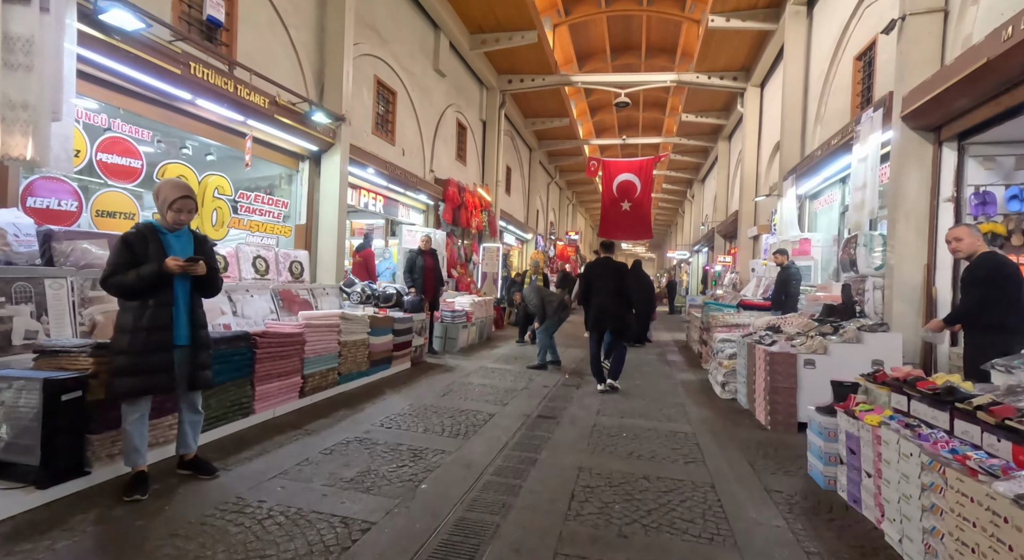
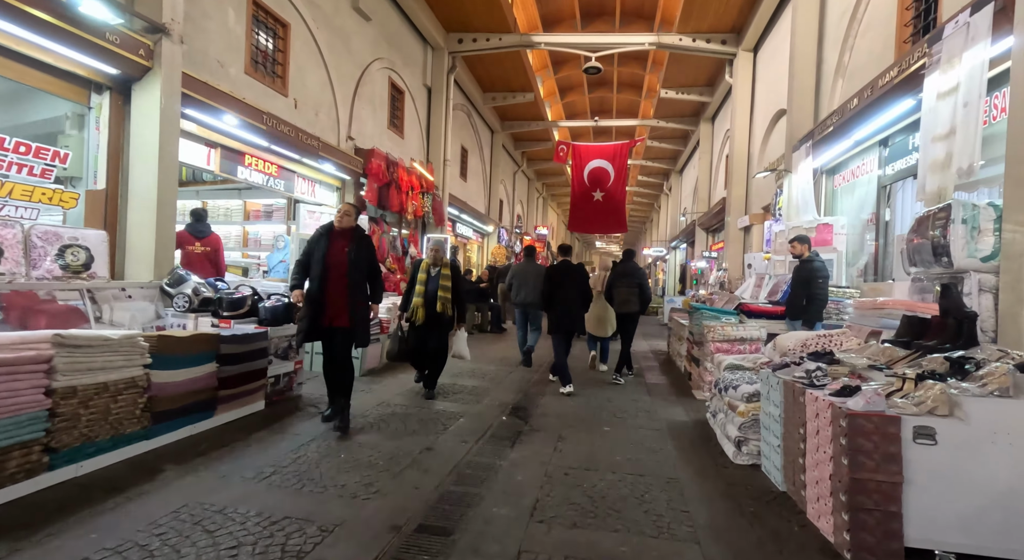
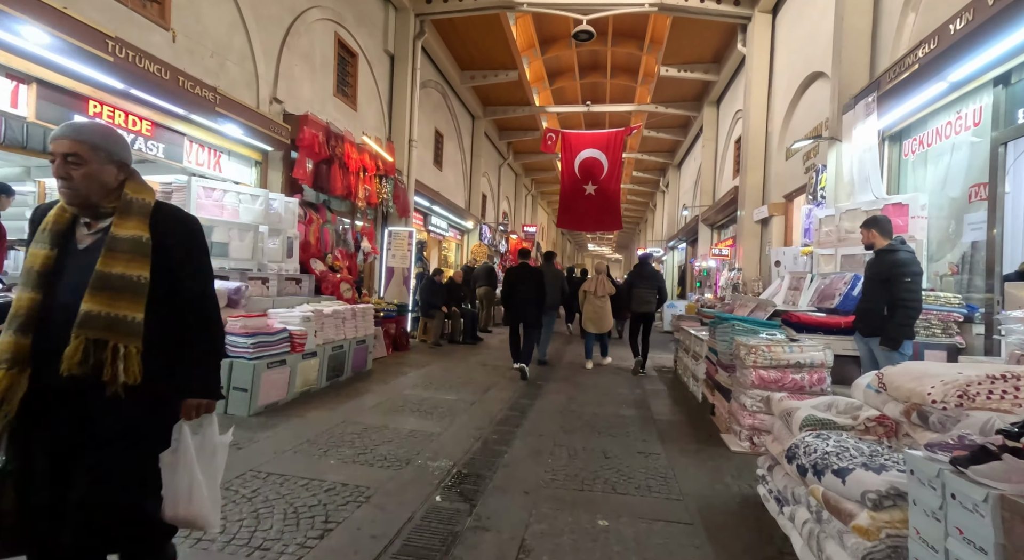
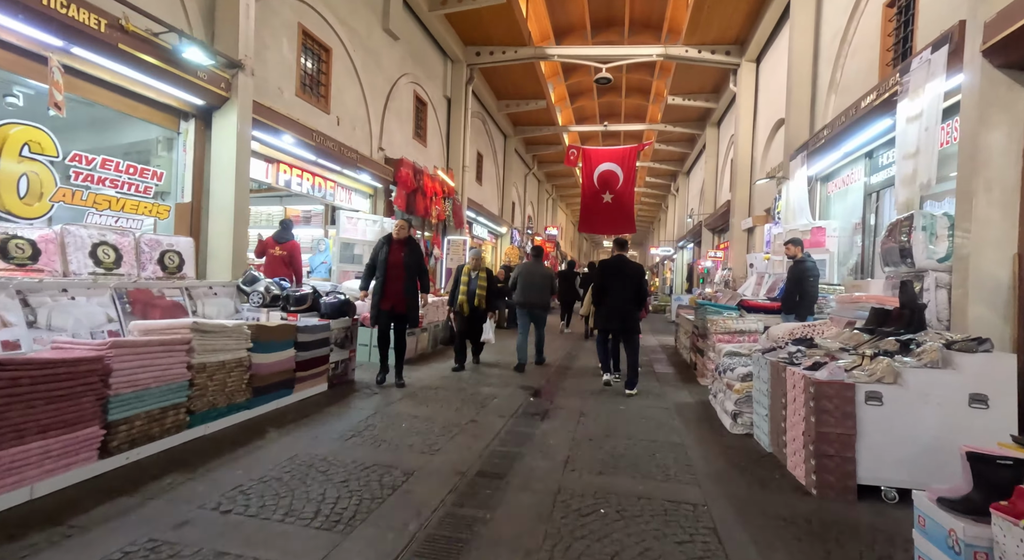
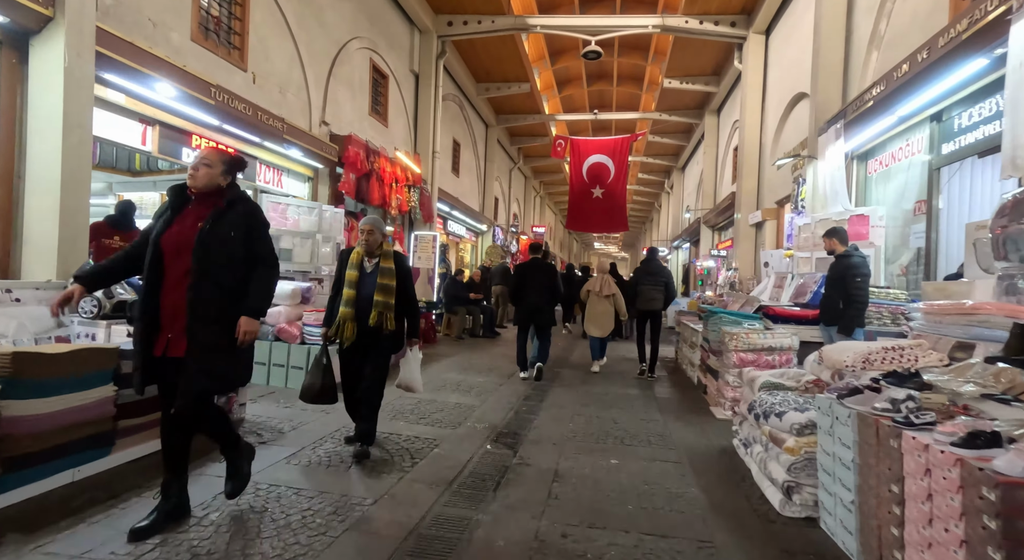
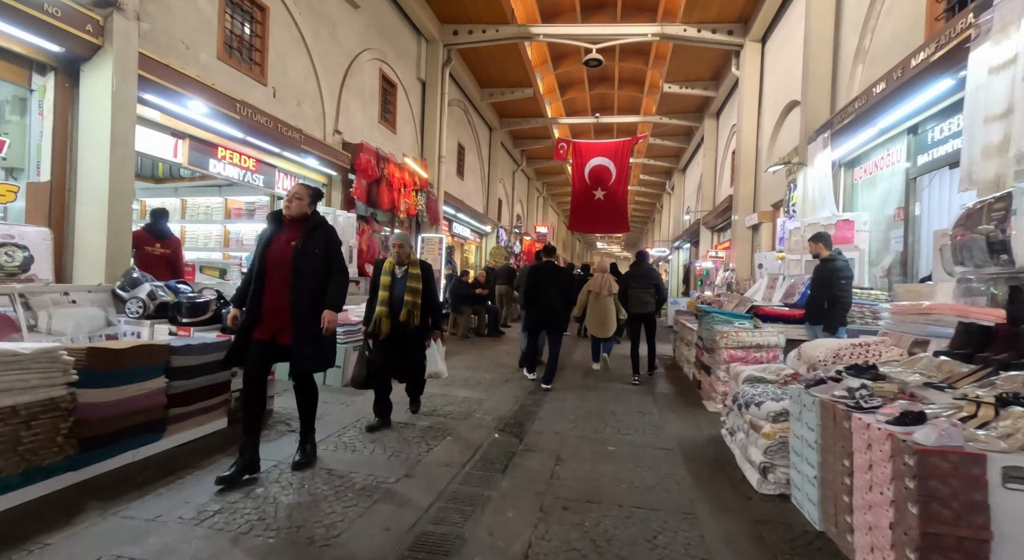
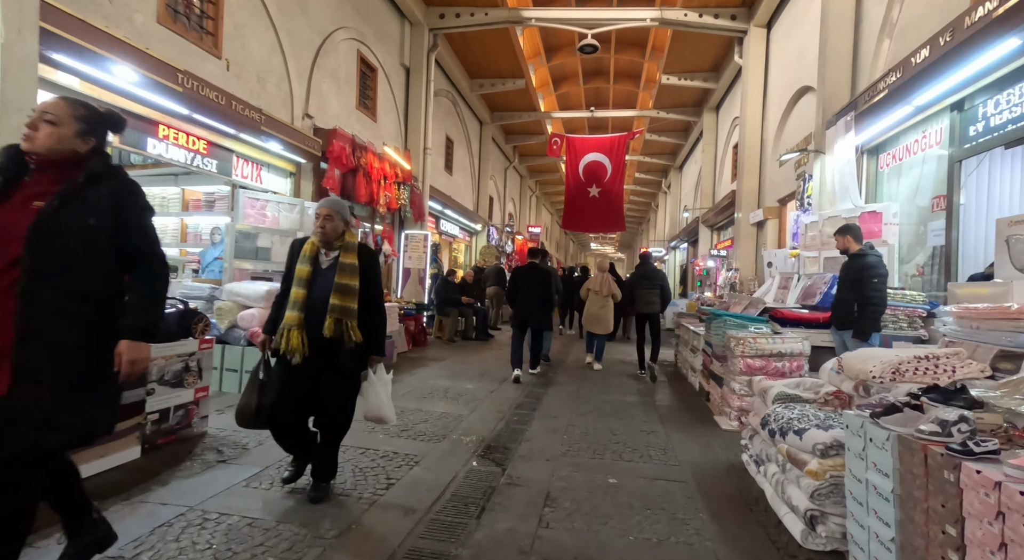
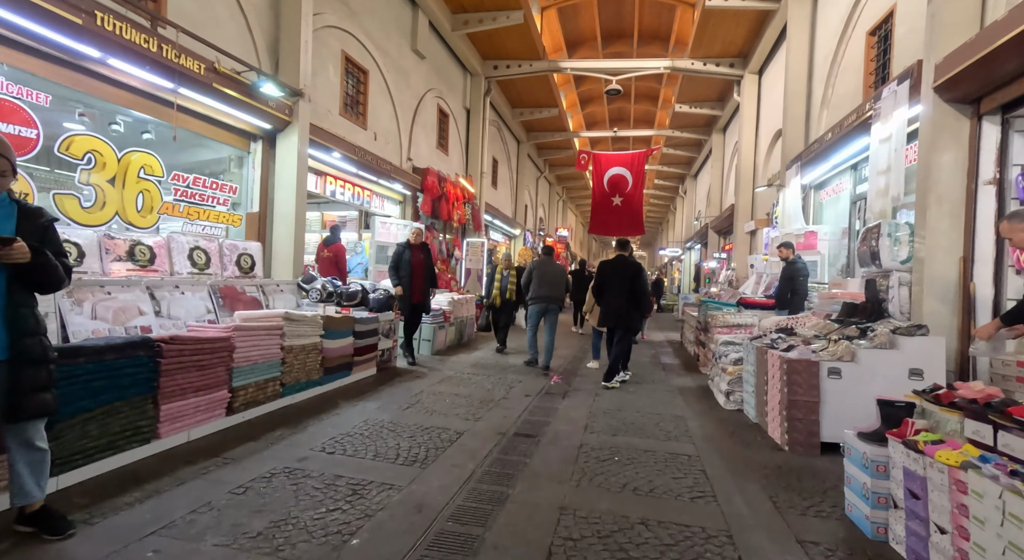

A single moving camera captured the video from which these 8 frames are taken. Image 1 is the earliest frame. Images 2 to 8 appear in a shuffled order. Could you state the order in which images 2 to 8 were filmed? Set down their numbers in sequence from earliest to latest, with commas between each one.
8, 4, 2, 6, 5, 7, 3
